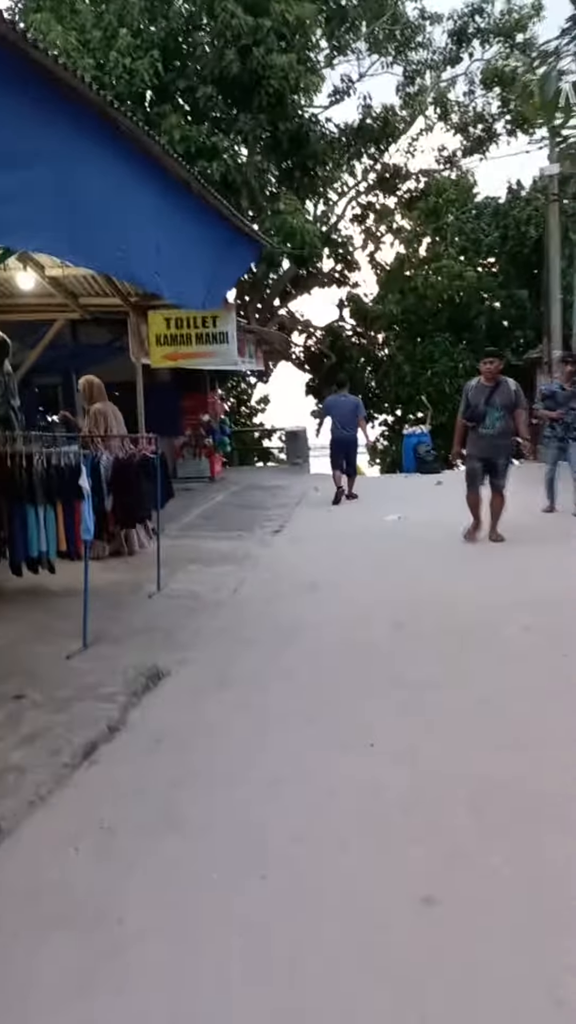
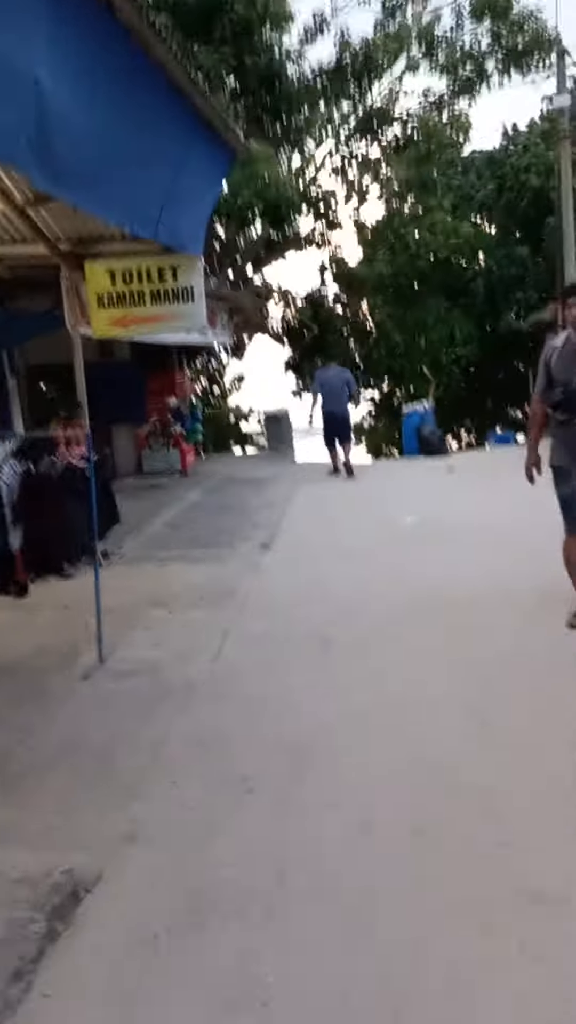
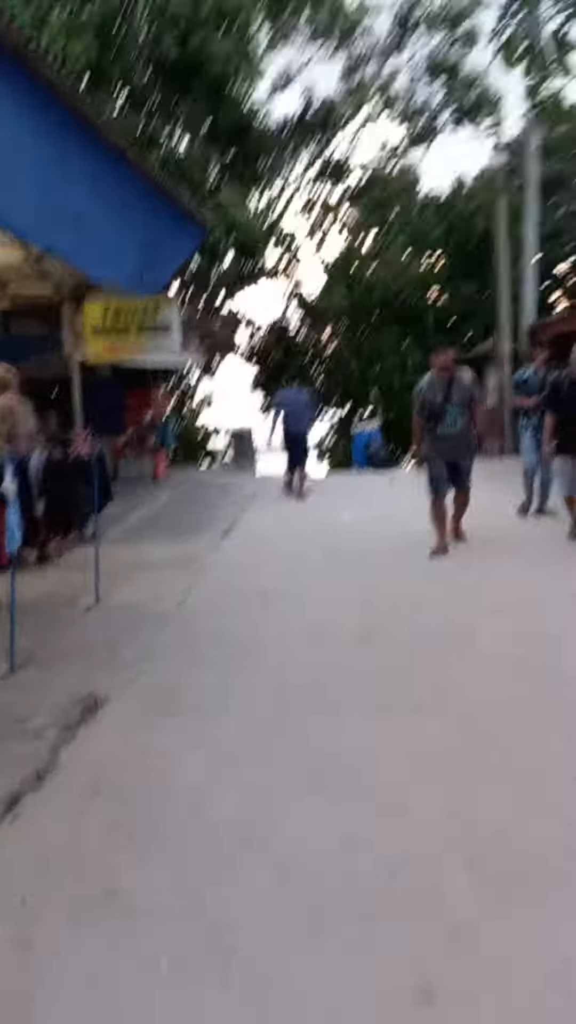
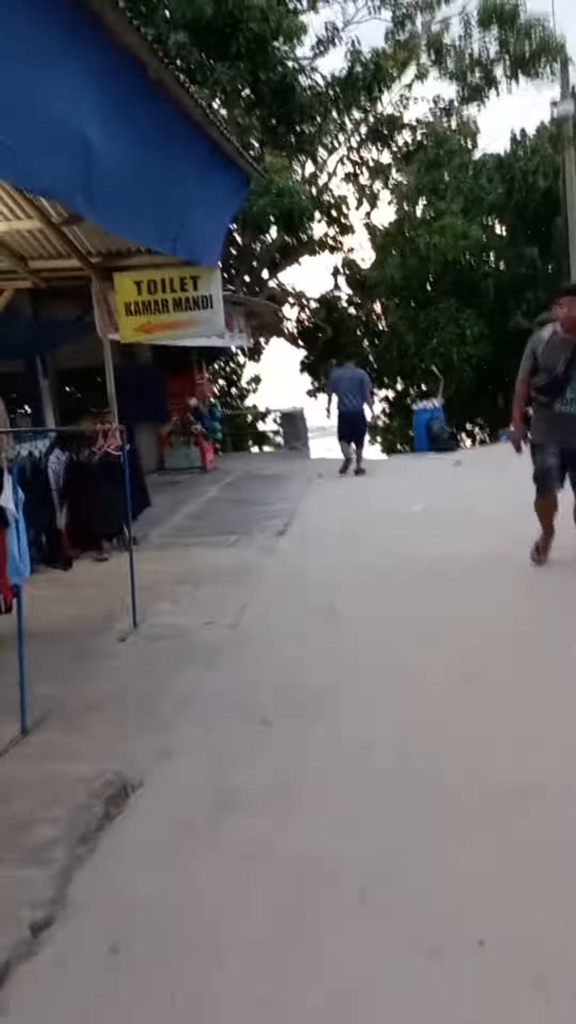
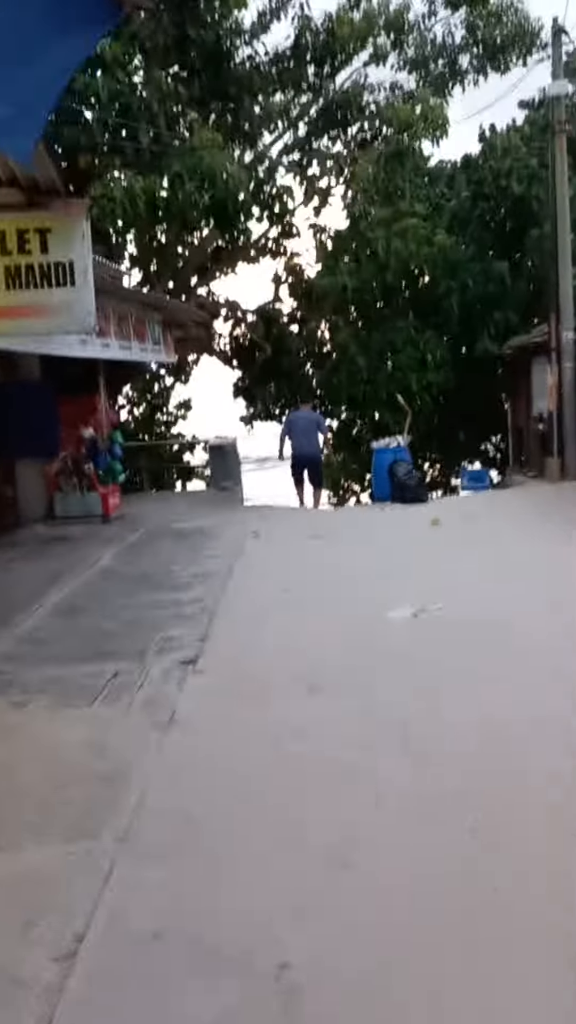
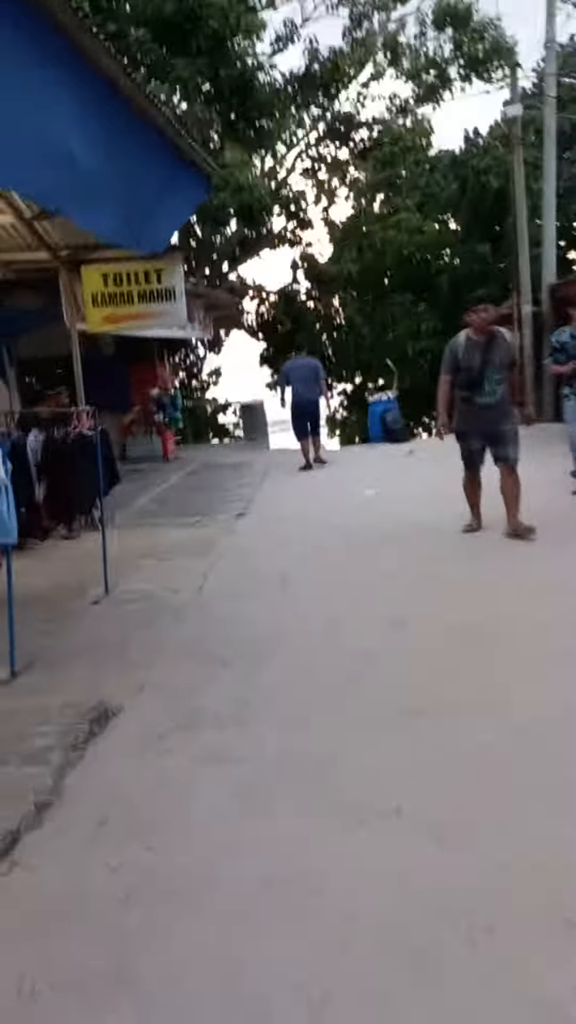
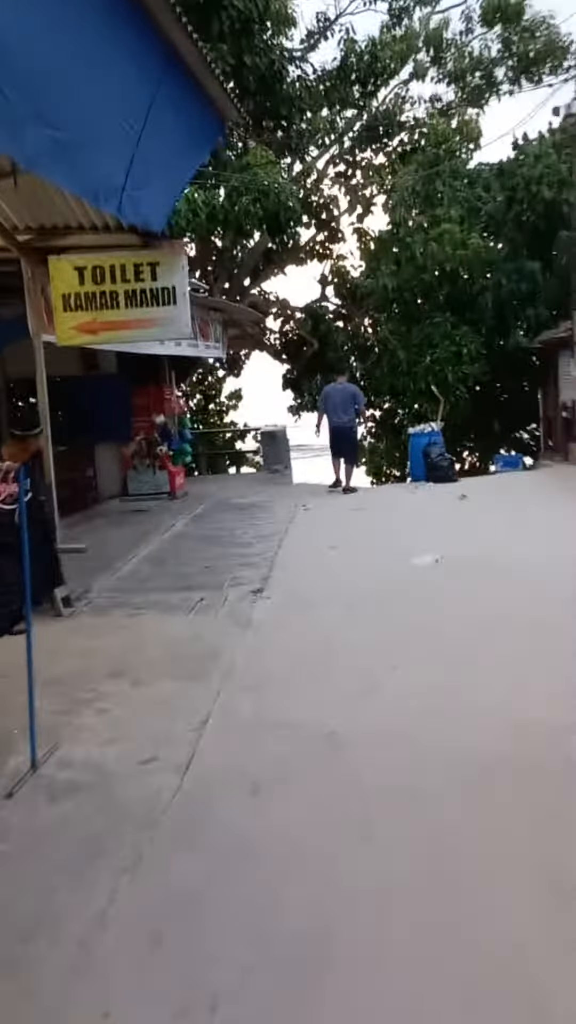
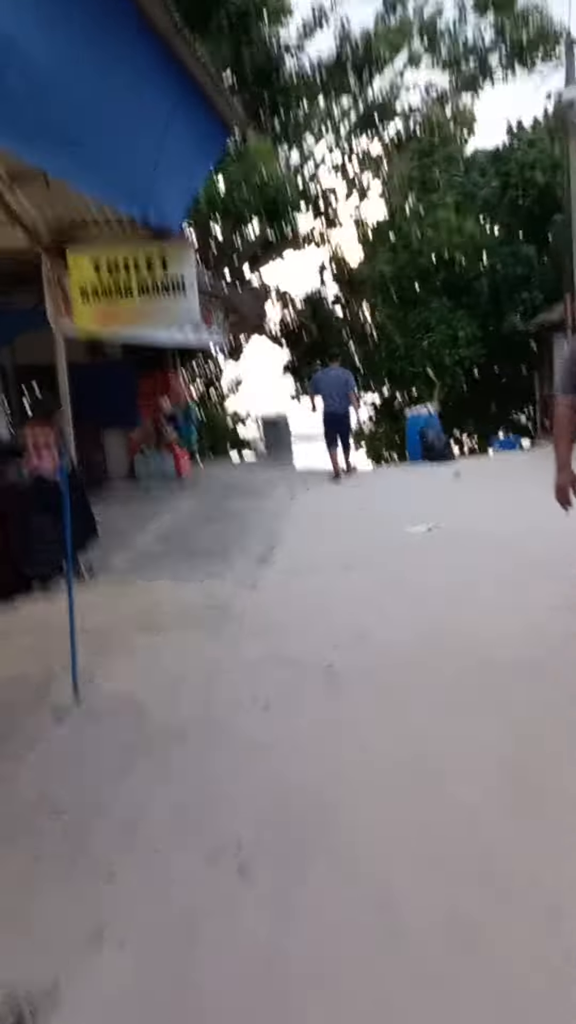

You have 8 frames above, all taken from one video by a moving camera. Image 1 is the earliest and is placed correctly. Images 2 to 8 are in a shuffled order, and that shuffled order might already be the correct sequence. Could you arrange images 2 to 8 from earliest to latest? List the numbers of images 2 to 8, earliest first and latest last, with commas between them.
3, 6, 4, 2, 8, 7, 5
